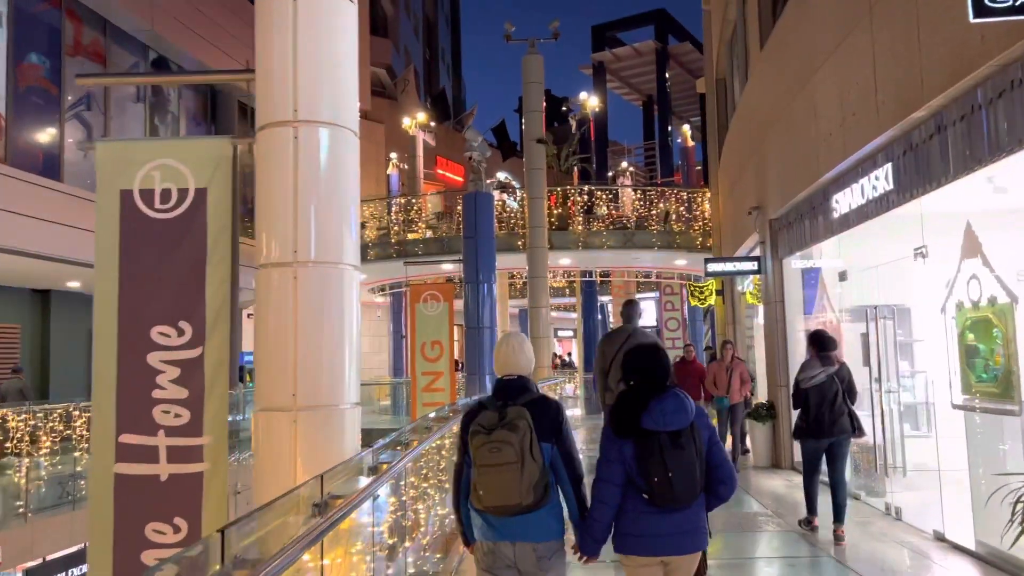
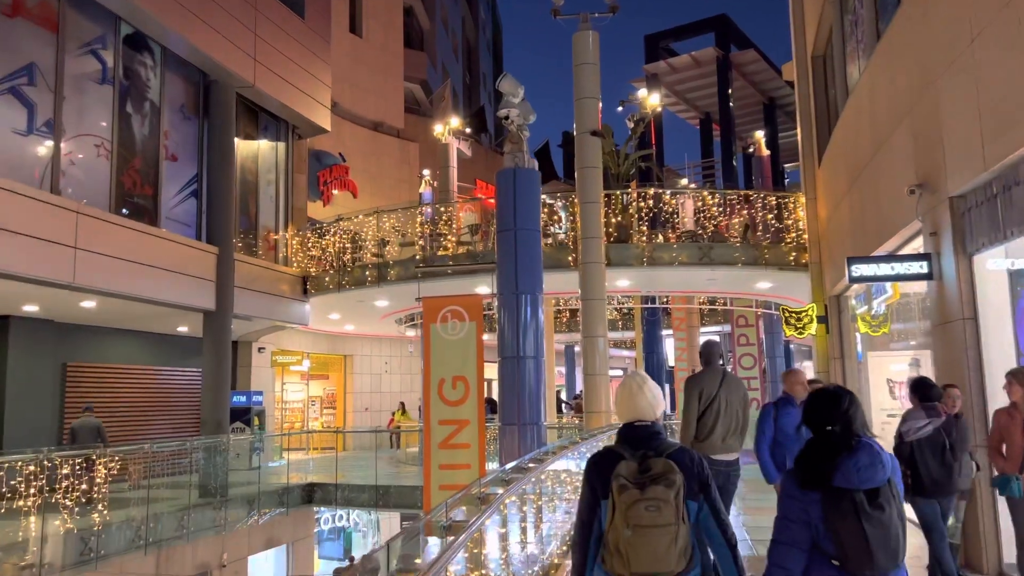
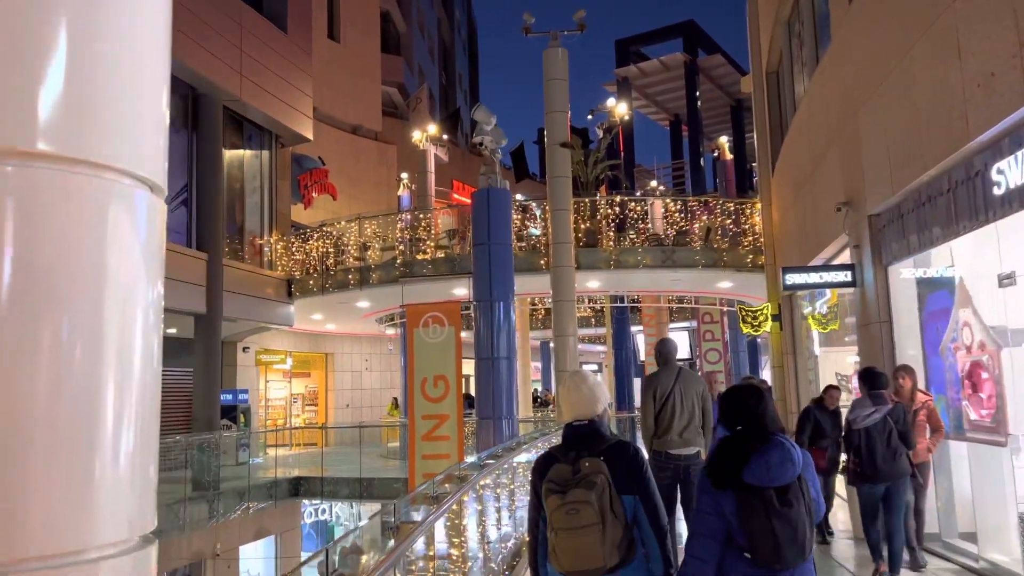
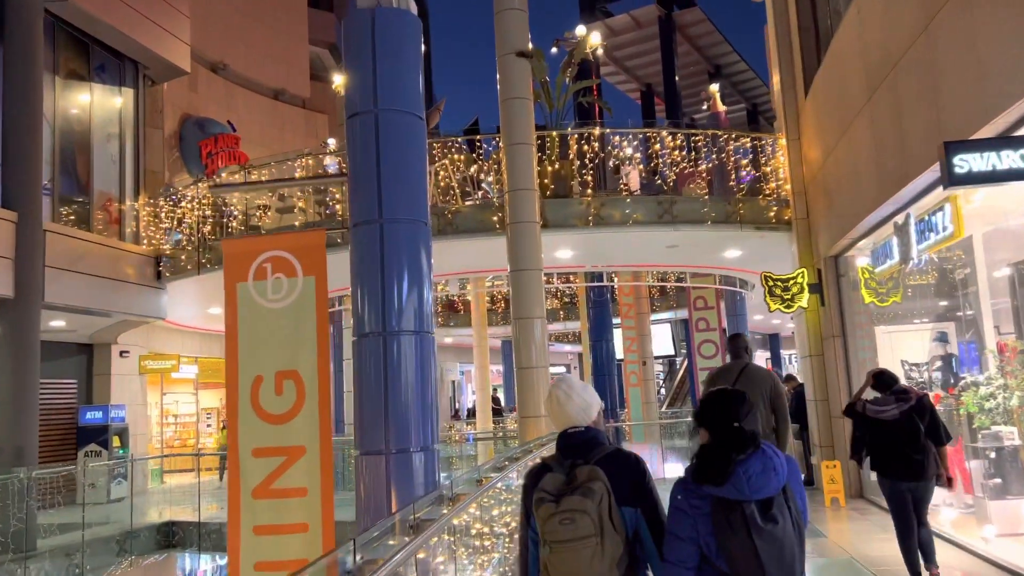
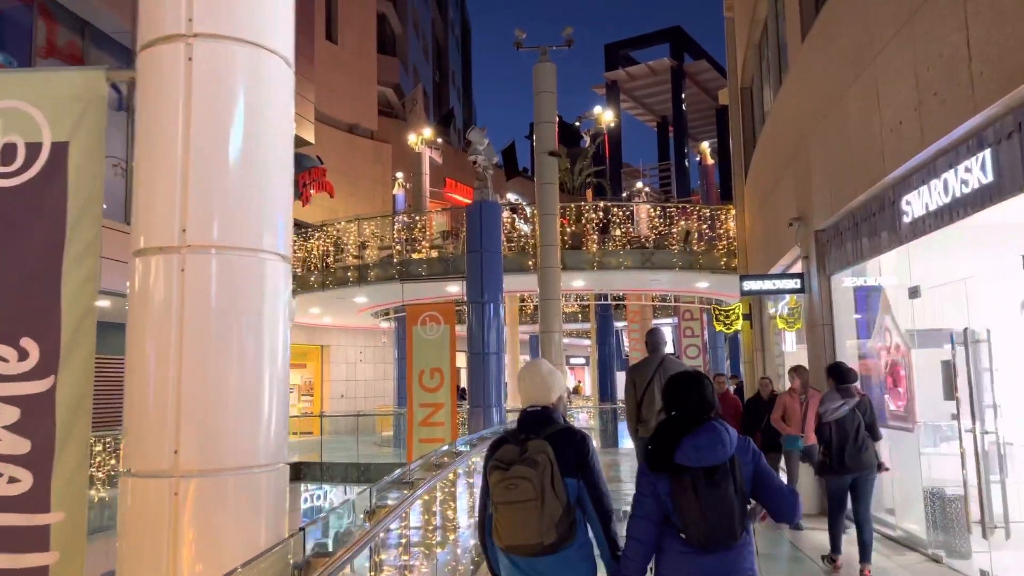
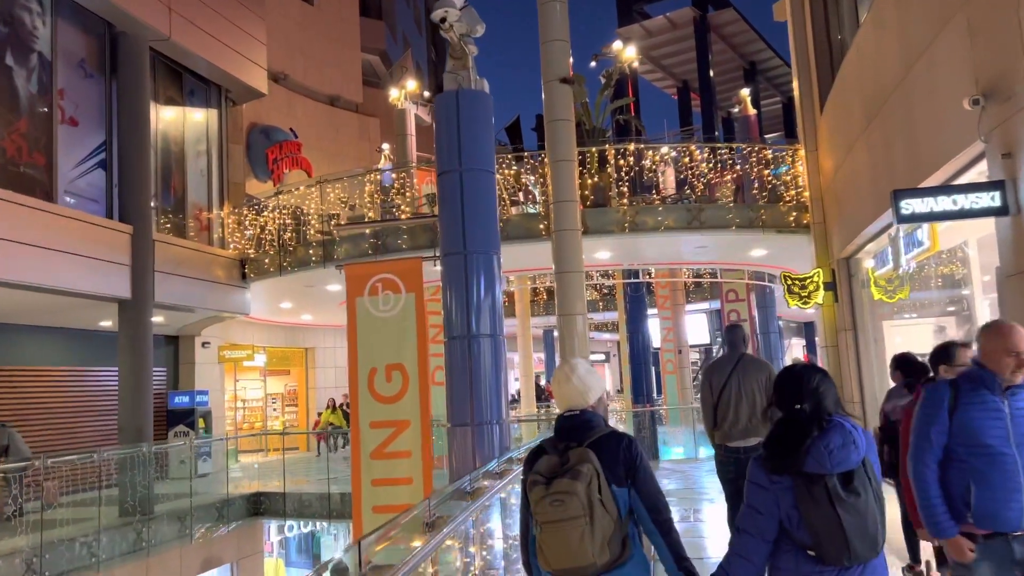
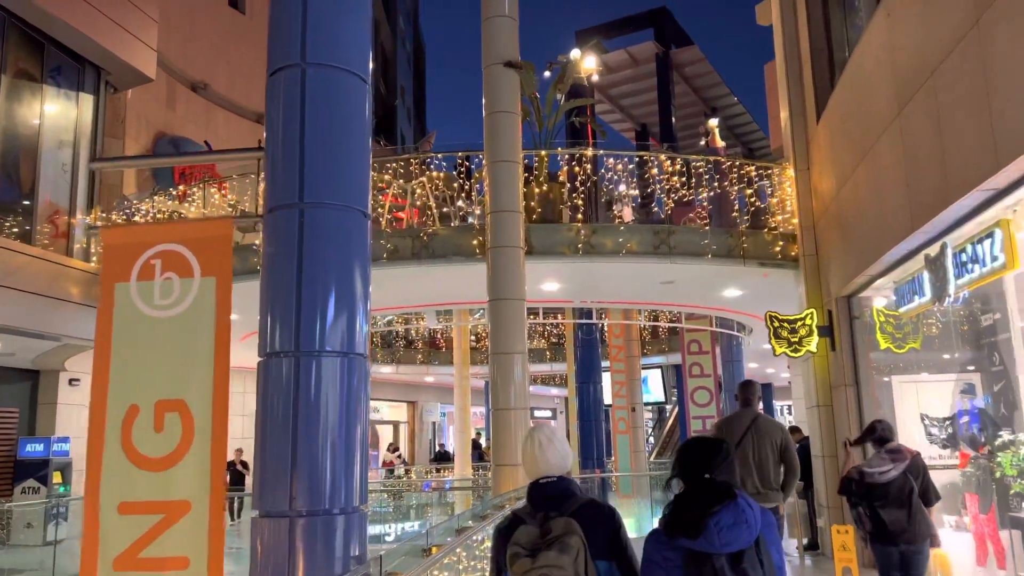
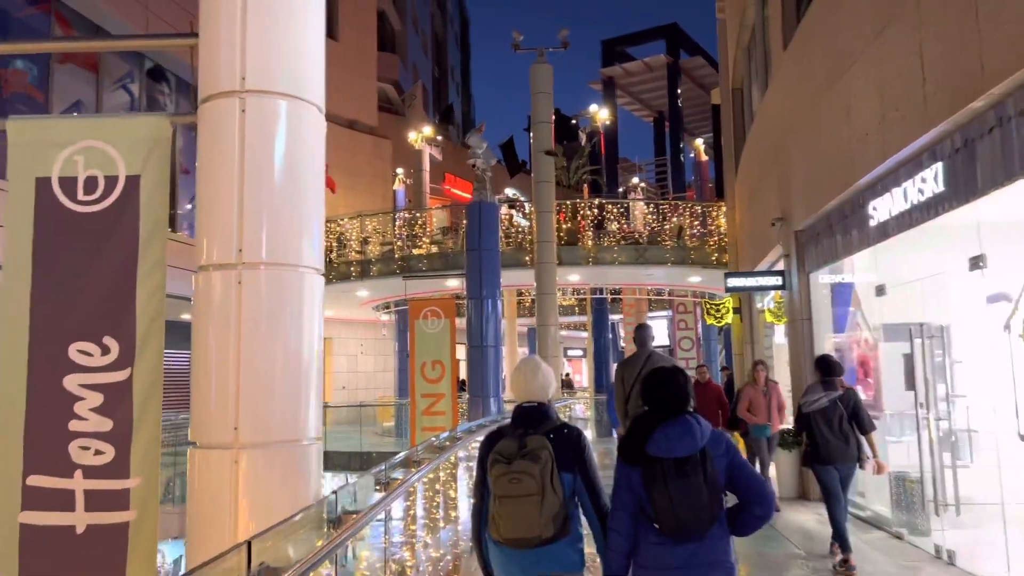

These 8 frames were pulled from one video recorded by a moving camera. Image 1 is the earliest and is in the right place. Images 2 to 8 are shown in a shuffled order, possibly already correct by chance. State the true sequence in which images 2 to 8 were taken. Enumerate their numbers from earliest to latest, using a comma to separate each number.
8, 5, 3, 2, 6, 4, 7
